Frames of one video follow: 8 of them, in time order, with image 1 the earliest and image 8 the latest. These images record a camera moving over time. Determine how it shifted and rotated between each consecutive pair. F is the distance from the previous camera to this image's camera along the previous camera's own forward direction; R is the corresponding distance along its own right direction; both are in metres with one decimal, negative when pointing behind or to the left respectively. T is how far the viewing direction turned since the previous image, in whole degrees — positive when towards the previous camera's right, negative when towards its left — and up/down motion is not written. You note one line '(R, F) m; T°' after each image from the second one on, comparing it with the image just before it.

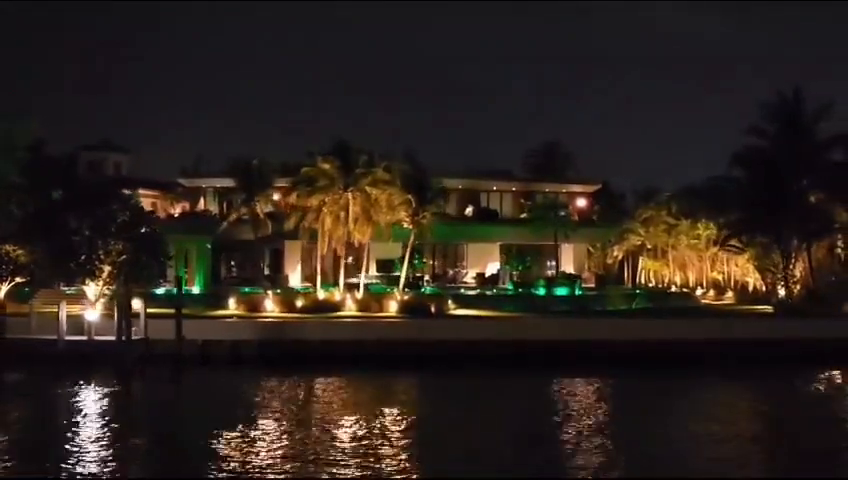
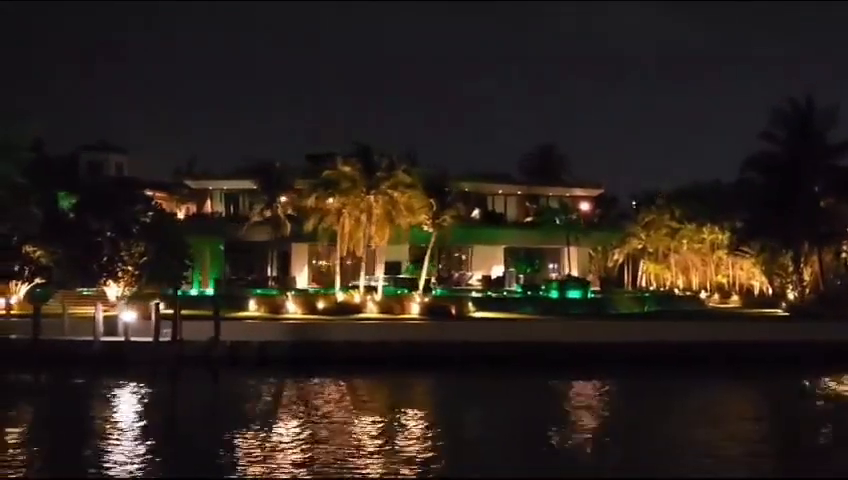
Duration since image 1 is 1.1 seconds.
(-2.3, -0.4) m; +1°
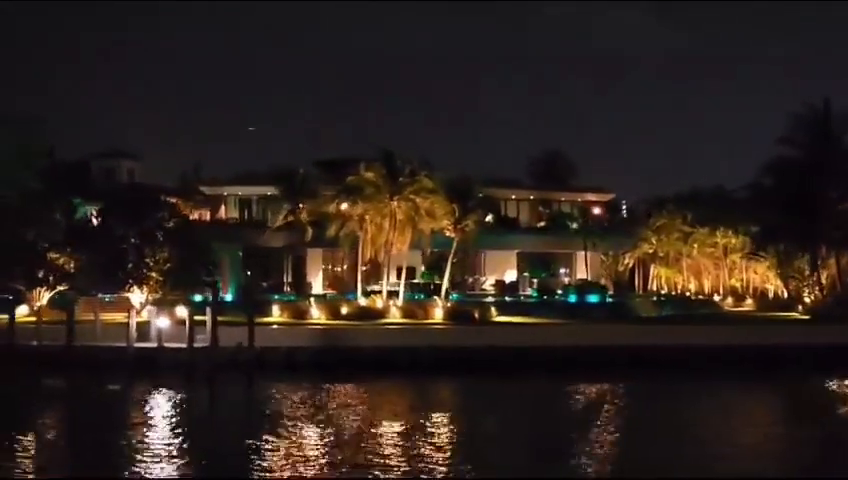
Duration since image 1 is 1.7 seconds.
(-1.4, -0.3) m; 0°
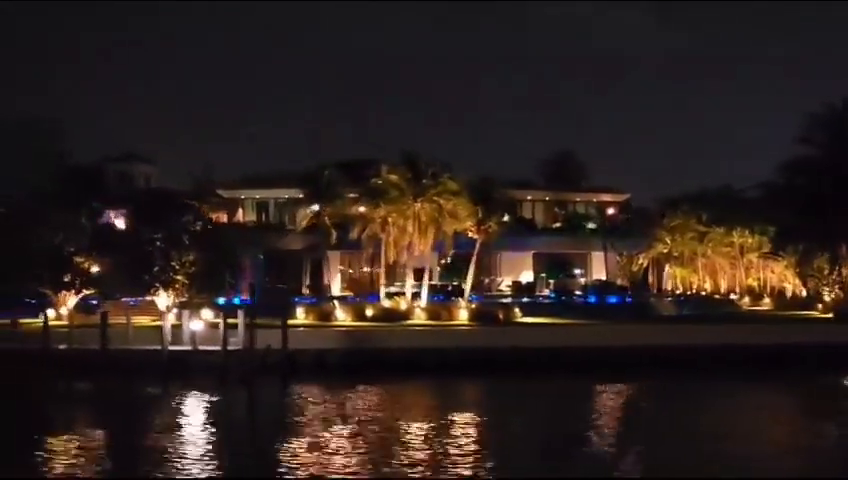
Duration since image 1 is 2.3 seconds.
(-1.2, -0.3) m; 0°
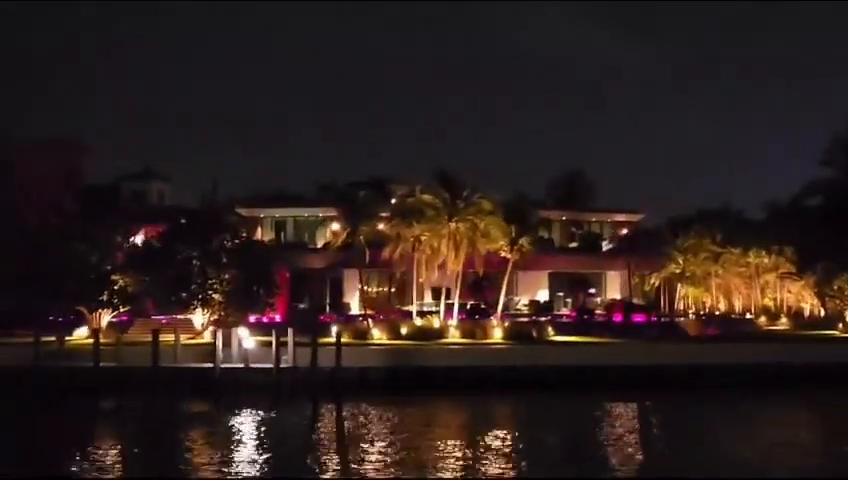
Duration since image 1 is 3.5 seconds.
(-2.6, -0.5) m; +1°
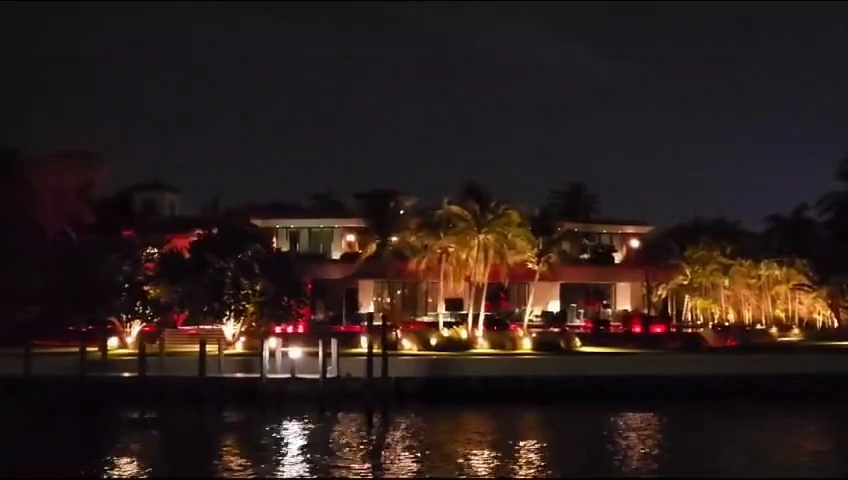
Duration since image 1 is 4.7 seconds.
(-2.5, -0.5) m; +1°
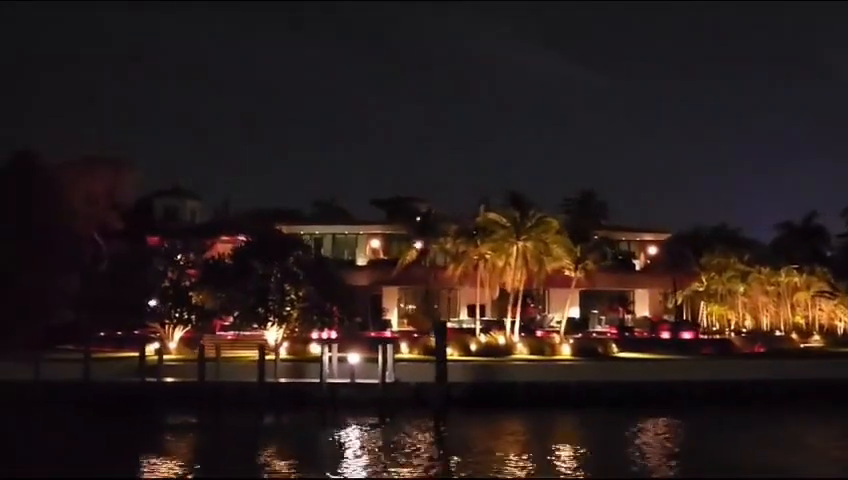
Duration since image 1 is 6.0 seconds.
(-2.9, -0.6) m; +1°
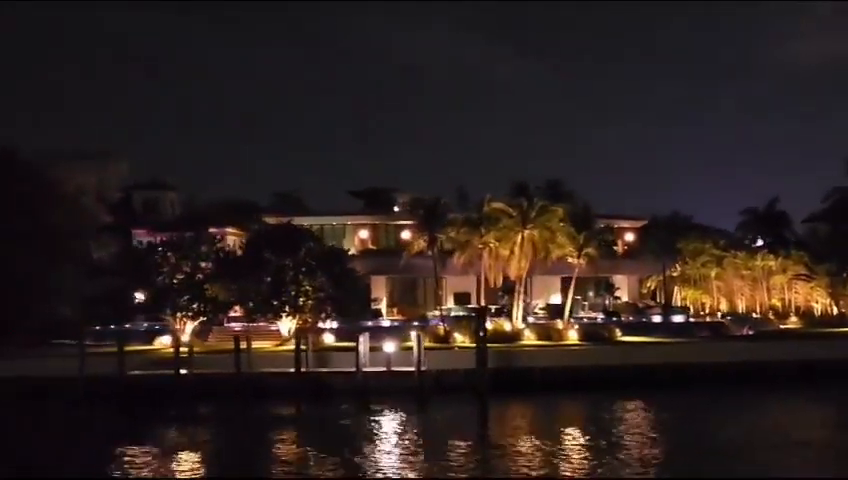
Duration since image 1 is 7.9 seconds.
(-3.9, -0.9) m; +4°
